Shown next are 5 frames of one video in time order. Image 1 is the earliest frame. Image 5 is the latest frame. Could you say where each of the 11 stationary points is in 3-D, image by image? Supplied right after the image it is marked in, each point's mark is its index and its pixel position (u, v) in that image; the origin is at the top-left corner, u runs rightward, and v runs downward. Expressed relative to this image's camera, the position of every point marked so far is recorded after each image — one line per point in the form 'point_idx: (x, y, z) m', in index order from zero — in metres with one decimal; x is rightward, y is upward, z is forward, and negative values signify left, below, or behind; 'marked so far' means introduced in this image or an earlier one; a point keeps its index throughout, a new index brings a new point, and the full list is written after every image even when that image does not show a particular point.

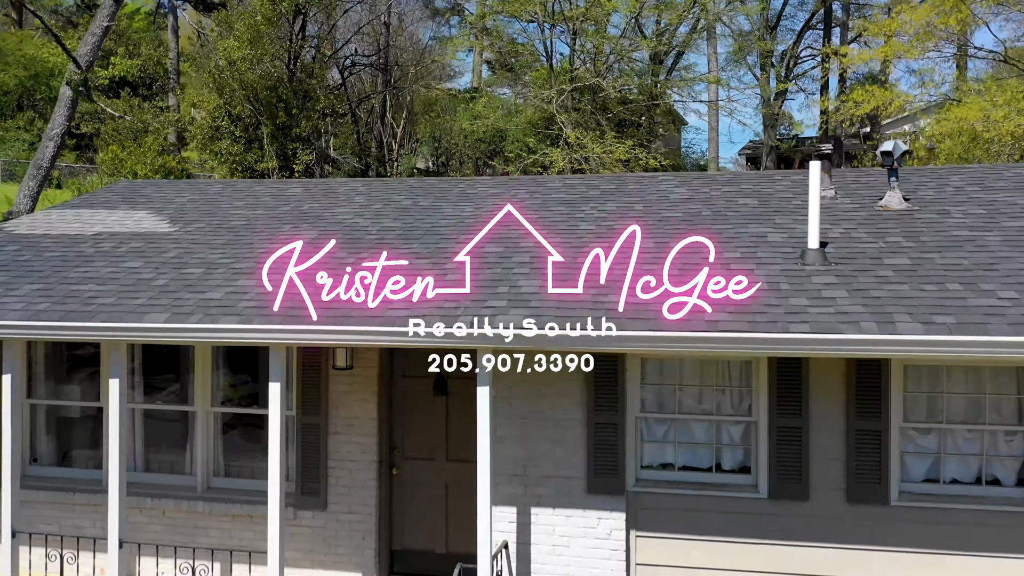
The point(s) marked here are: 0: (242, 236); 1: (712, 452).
0: (-2.5, +0.5, +7.5) m
1: (+1.4, -1.1, +5.6) m
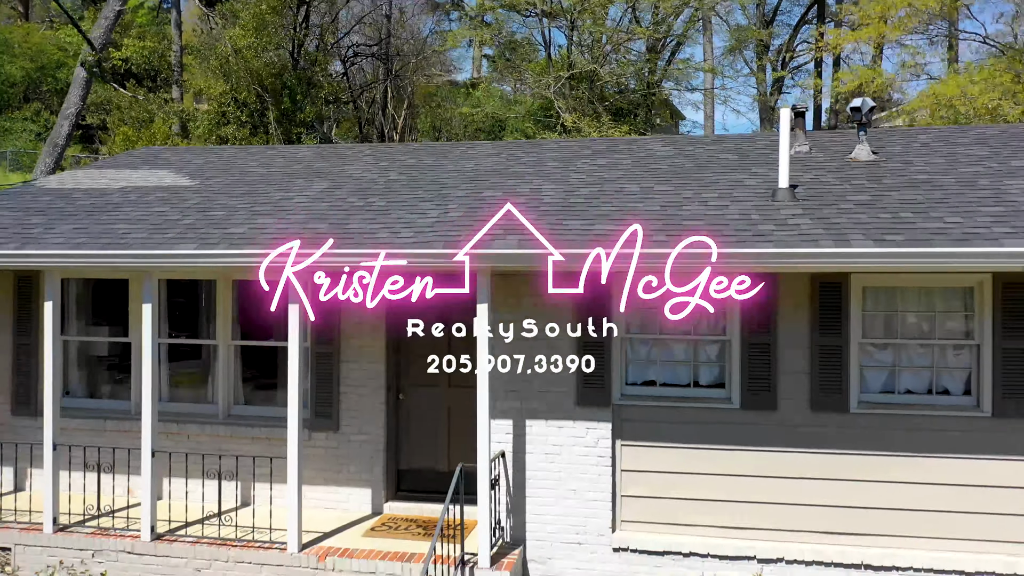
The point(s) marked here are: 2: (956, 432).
0: (-2.6, +1.0, +8.1) m
1: (+1.4, -0.6, +6.2) m
2: (+3.2, -1.0, +5.7) m
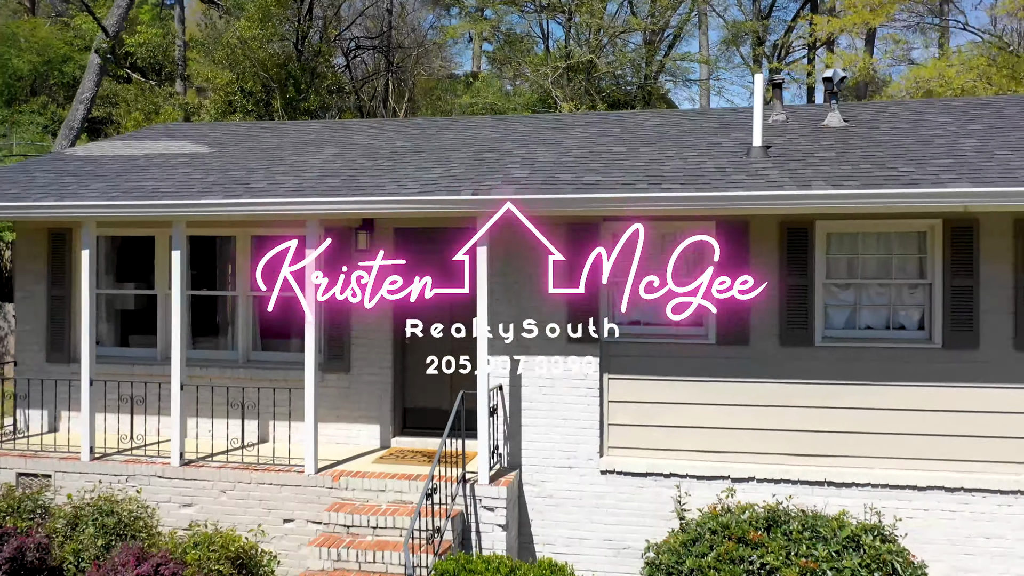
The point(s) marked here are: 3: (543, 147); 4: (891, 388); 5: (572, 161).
0: (-2.6, +1.5, +8.7) m
1: (+1.4, -0.2, +6.8) m
2: (+3.1, -0.6, +6.3) m
3: (+0.3, +1.4, +7.9) m
4: (+3.0, -0.8, +6.3) m
5: (+0.5, +1.2, +7.2) m
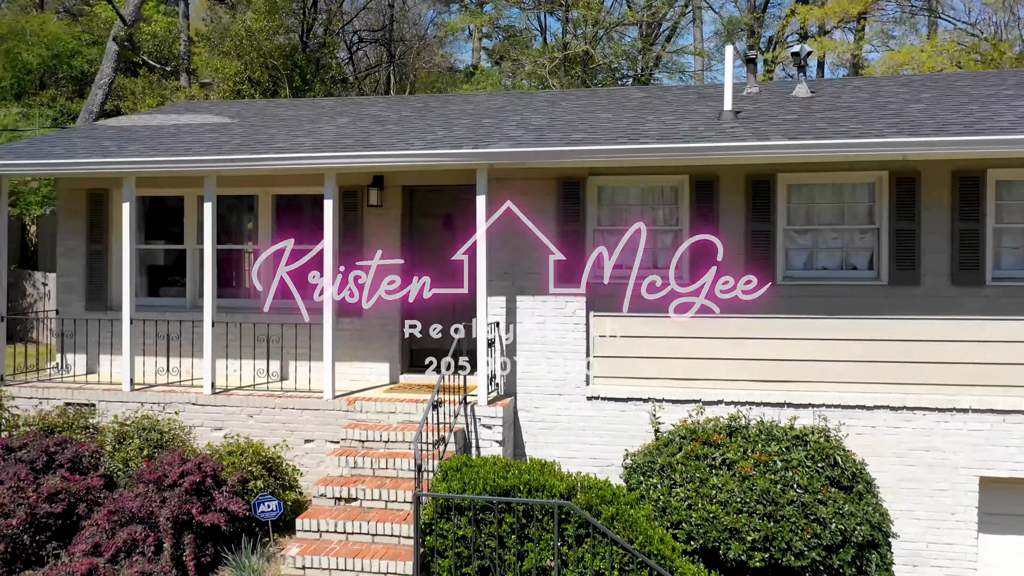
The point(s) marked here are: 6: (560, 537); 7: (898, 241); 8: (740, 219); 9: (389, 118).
0: (-2.6, +2.0, +9.5) m
1: (+1.3, +0.3, +7.6) m
2: (+3.1, -0.1, +7.1) m
3: (+0.3, +1.9, +8.7) m
4: (+2.9, -0.3, +7.1) m
5: (+0.5, +1.7, +8.1) m
6: (+0.3, -1.7, +5.6) m
7: (+3.4, +0.4, +7.0) m
8: (+2.1, +0.6, +7.4) m
9: (-1.4, +2.0, +9.3) m
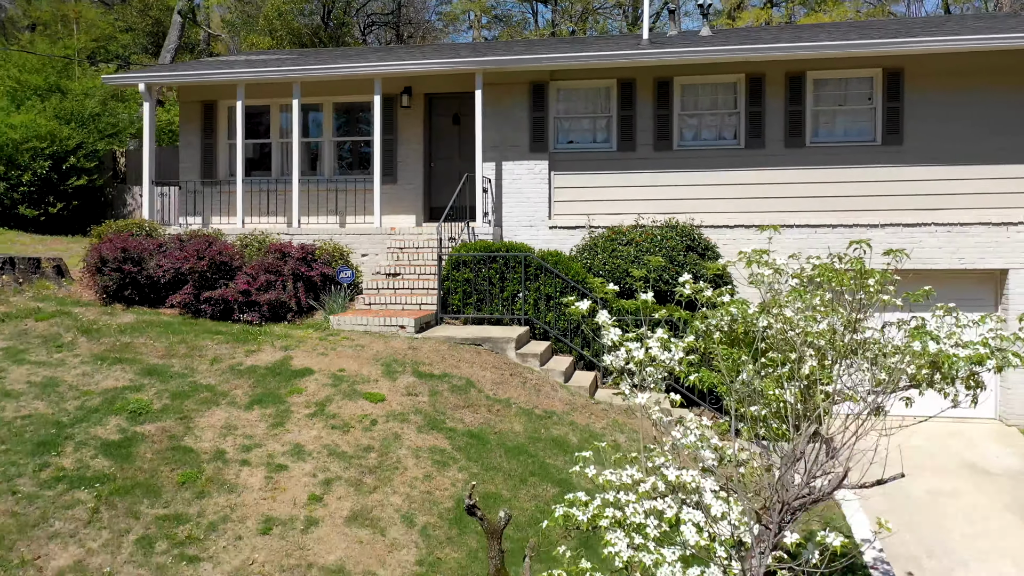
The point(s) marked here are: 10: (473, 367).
0: (-2.8, +3.9, +13.3) m
1: (+1.2, +2.2, +11.4) m
2: (+2.9, +1.8, +10.9) m
3: (+0.1, +3.8, +12.5) m
4: (+2.7, +1.6, +10.9) m
5: (+0.3, +3.5, +11.8) m
6: (+0.2, +0.2, +9.3) m
7: (+3.2, +2.3, +10.8) m
8: (+1.9, +2.5, +11.1) m
9: (-1.6, +3.8, +13.0) m
10: (-0.4, -0.8, +8.2) m
